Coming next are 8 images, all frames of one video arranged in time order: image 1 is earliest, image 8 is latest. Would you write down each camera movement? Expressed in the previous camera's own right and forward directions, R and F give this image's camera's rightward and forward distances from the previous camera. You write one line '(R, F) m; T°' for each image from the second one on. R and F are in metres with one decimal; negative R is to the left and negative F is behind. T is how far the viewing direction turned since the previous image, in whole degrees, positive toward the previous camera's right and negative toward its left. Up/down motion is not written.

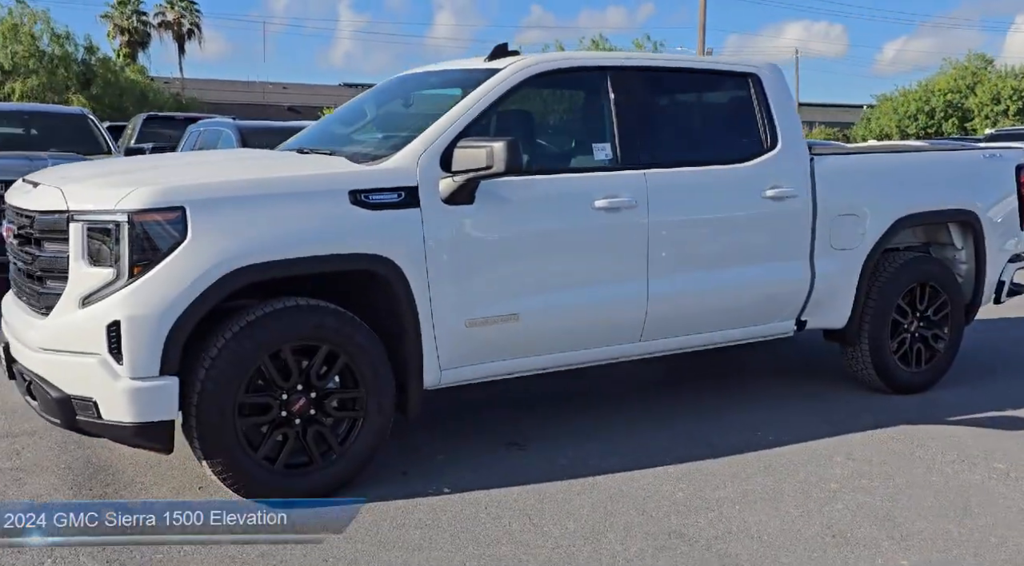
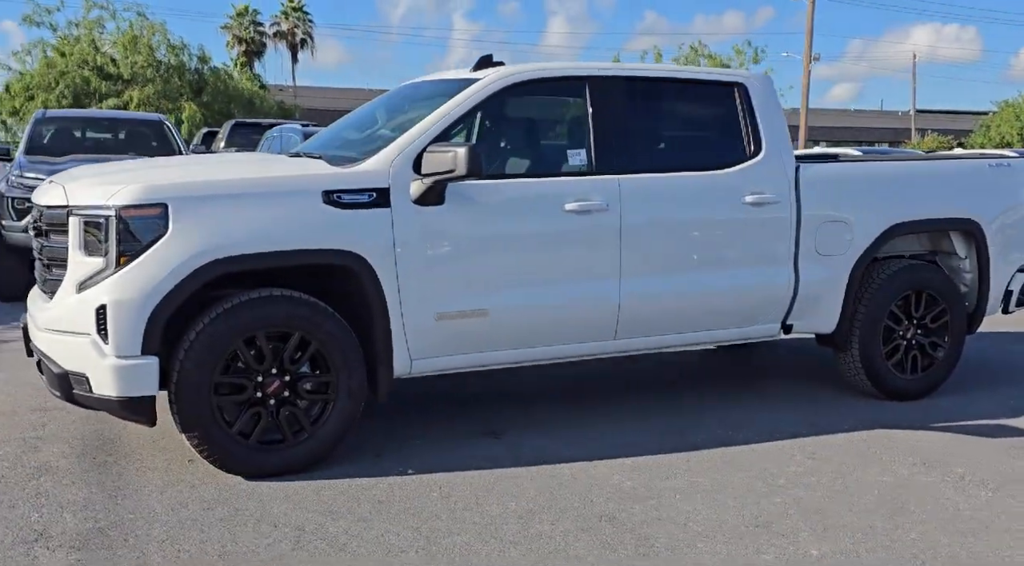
(+0.6, -0.2) m; -6°
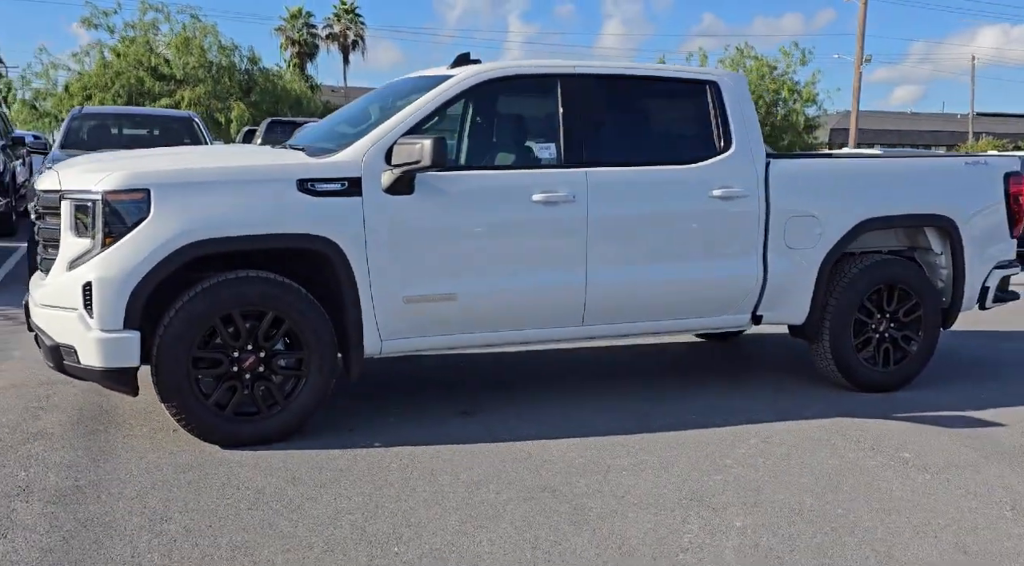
(+0.4, -0.2) m; -3°
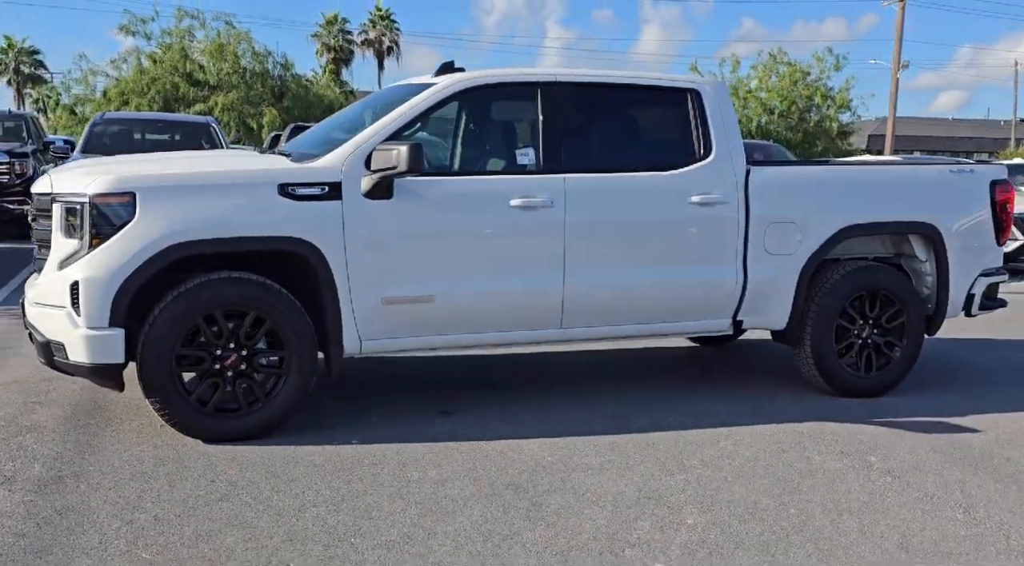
(+0.3, -0.1) m; -2°
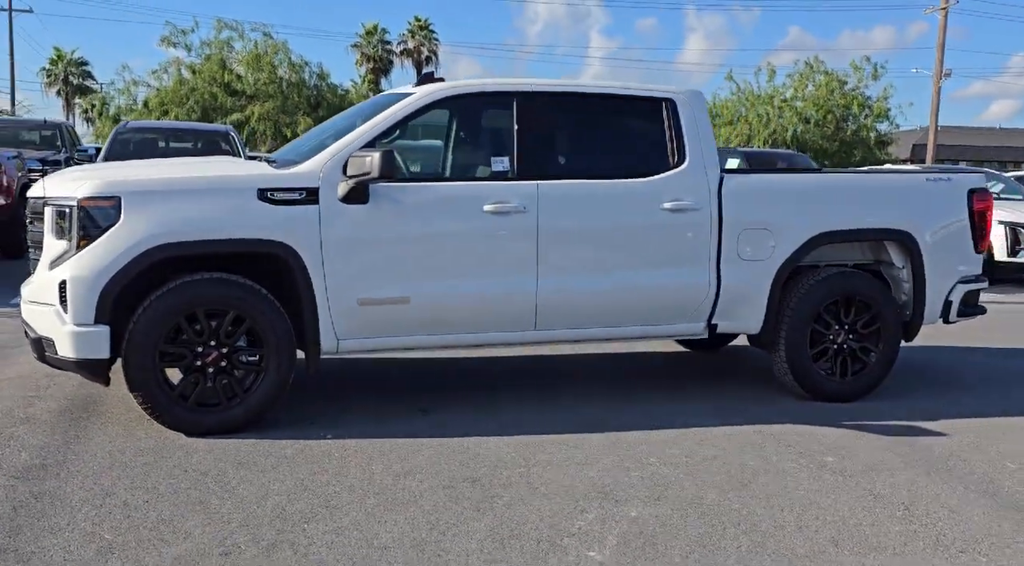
(+0.4, -0.2) m; -2°
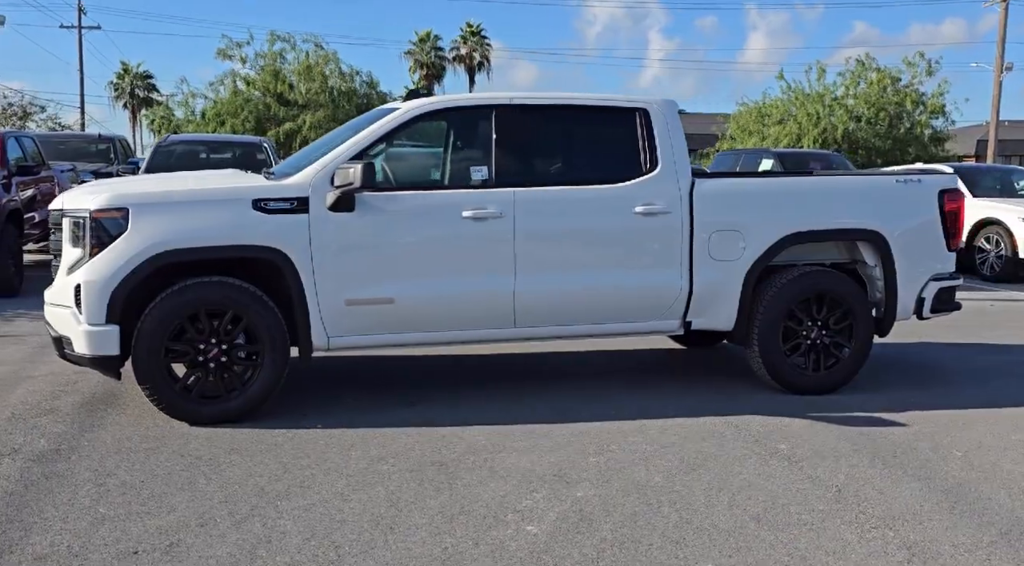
(+0.5, -0.4) m; -4°
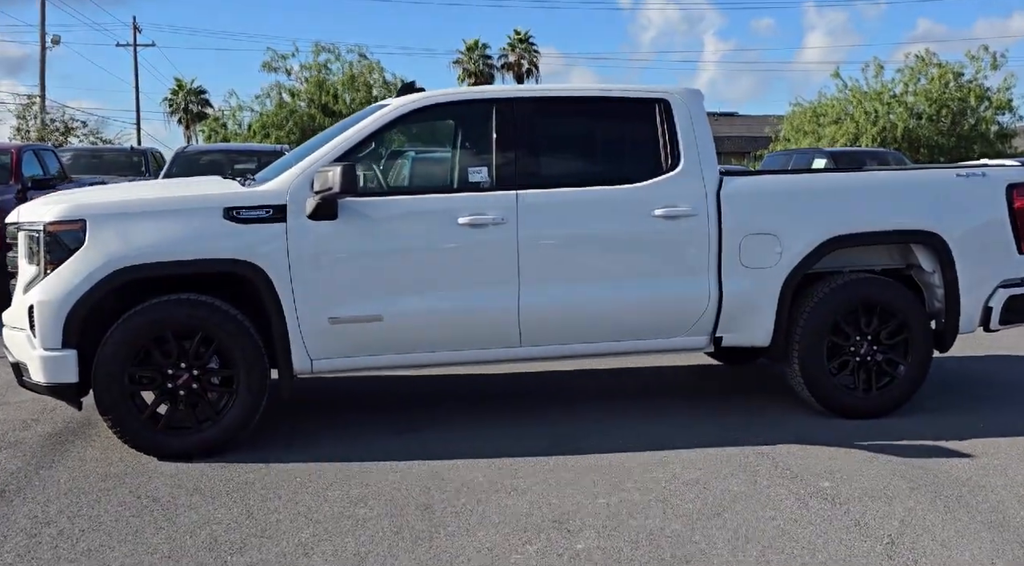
(+0.3, +0.6) m; -3°
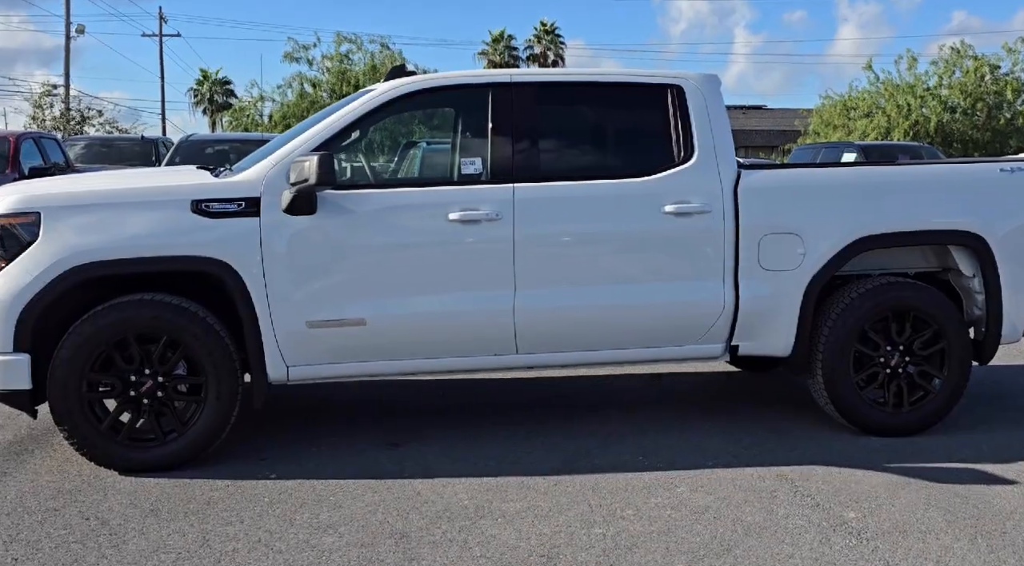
(+0.1, +0.4) m; -1°
